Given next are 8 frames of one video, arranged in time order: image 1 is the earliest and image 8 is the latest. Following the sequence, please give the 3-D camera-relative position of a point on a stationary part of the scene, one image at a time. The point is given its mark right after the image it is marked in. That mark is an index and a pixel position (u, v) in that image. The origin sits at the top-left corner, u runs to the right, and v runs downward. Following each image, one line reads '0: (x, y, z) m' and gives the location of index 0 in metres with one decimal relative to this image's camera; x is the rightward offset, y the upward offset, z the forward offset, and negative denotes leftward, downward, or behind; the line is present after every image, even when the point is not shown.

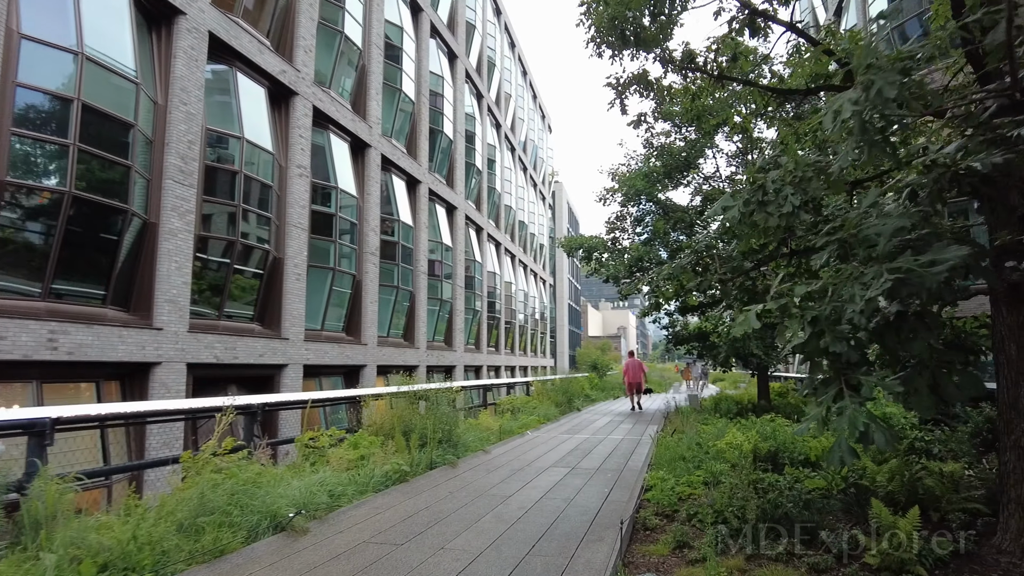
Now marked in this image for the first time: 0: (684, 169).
0: (+3.2, +2.2, +12.0) m
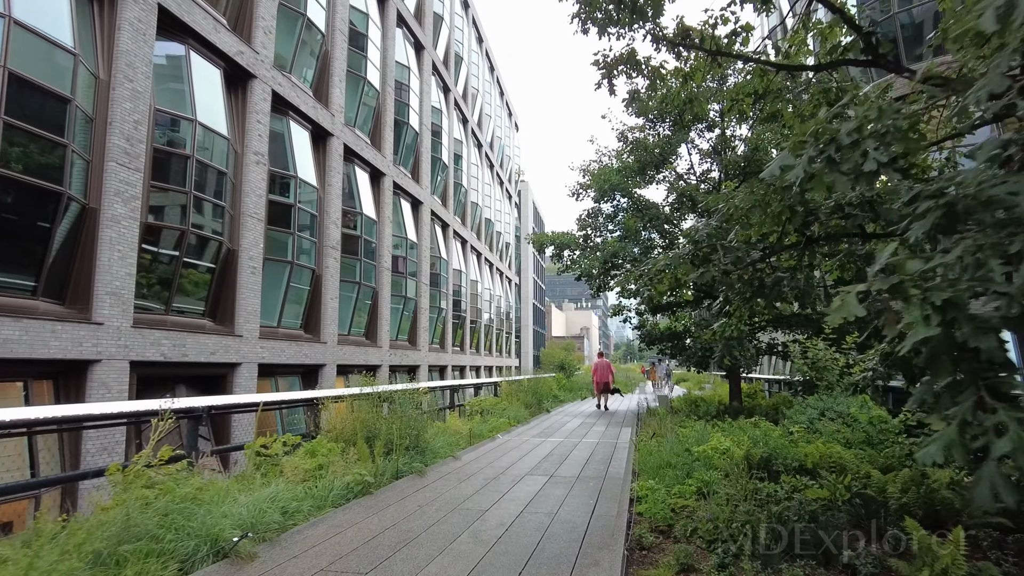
0: (+2.6, +2.2, +11.8) m
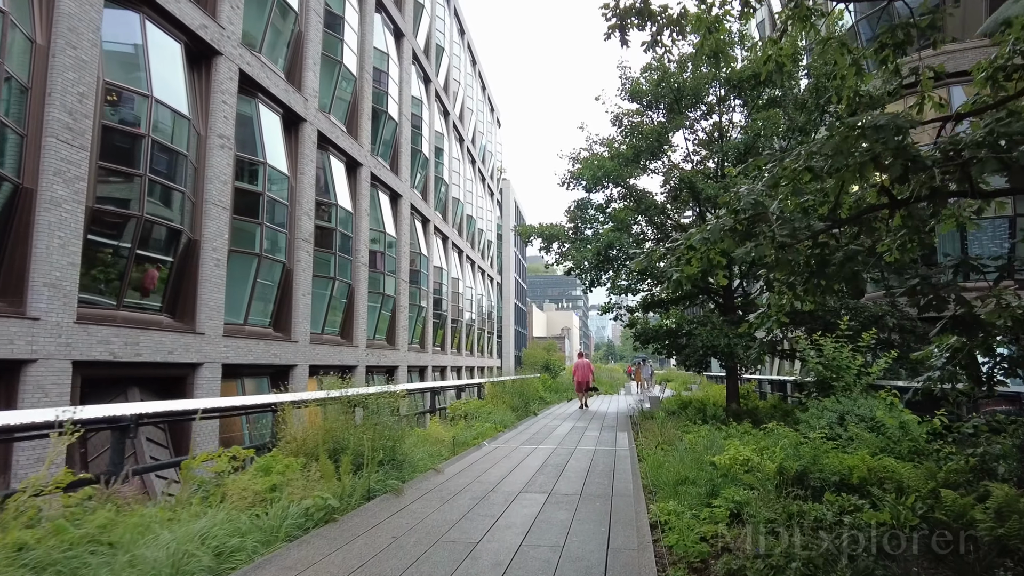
0: (+2.4, +2.3, +11.1) m
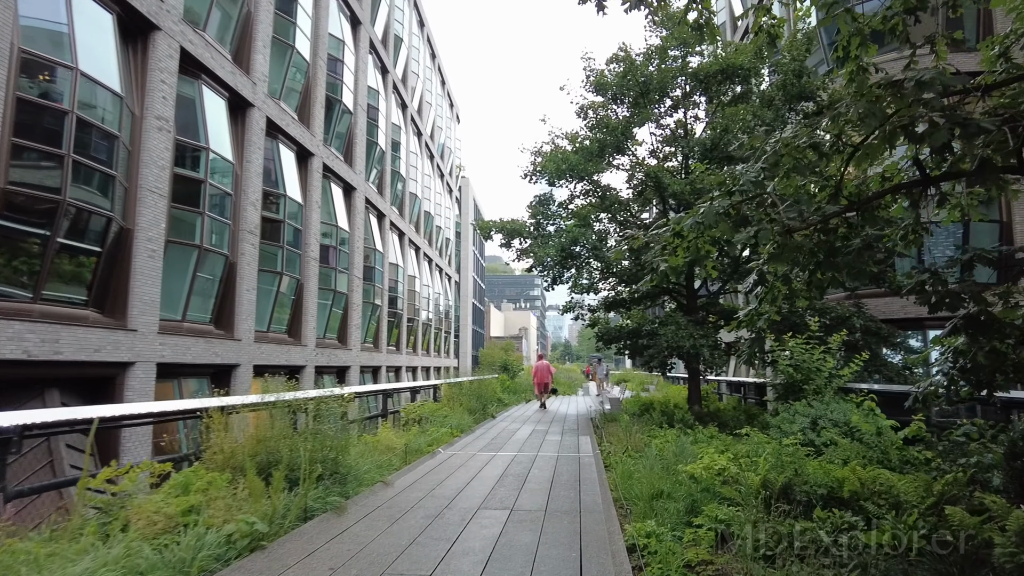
0: (+1.7, +2.3, +10.7) m
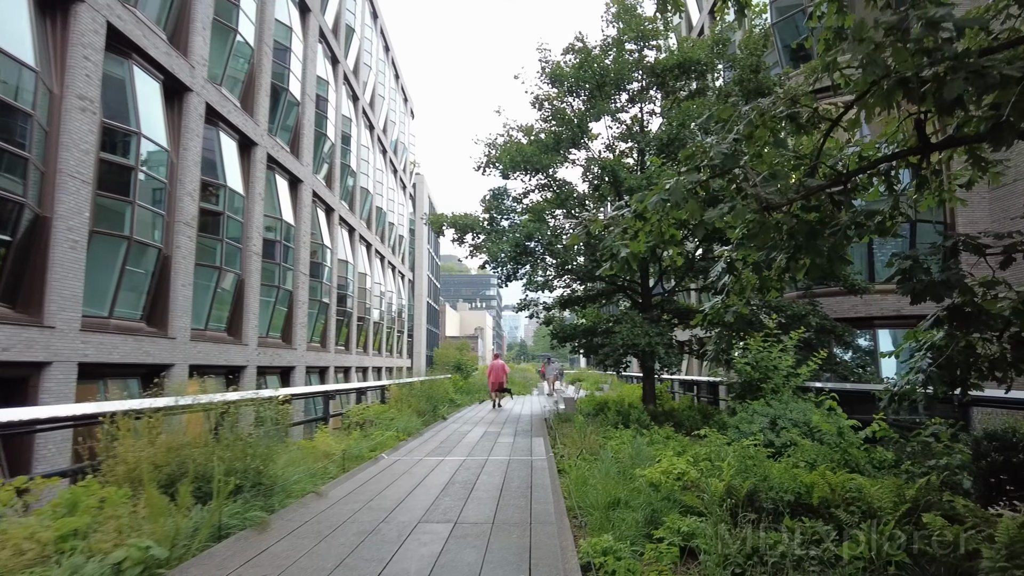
0: (+1.0, +2.3, +10.5) m
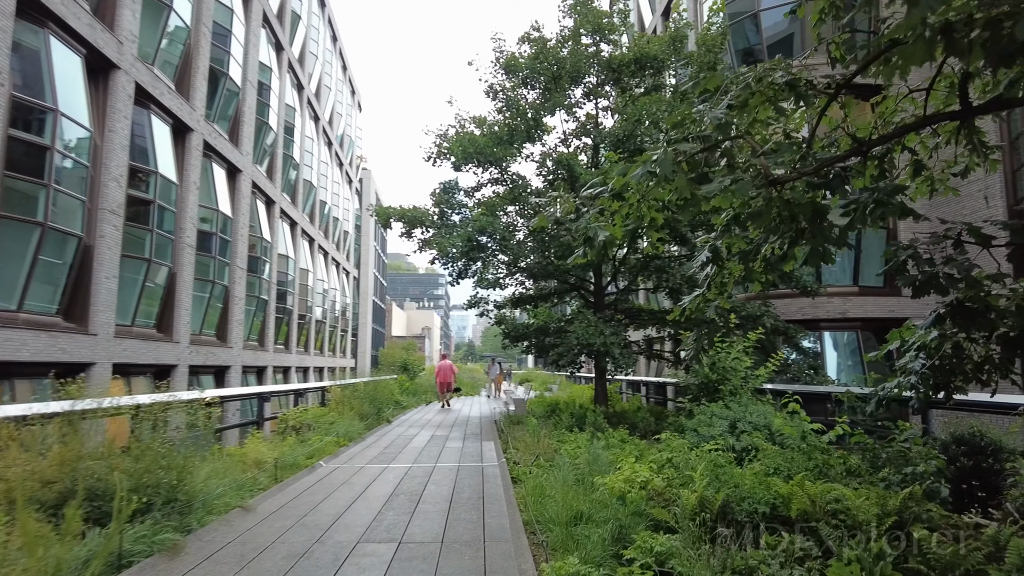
0: (+0.3, +2.4, +10.1) m
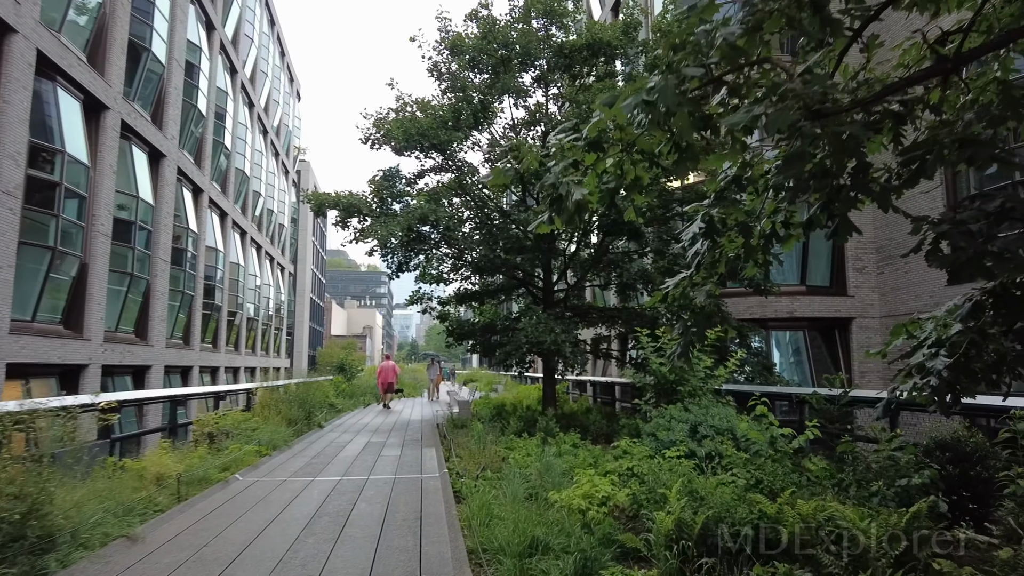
0: (-0.5, +2.4, +9.6) m
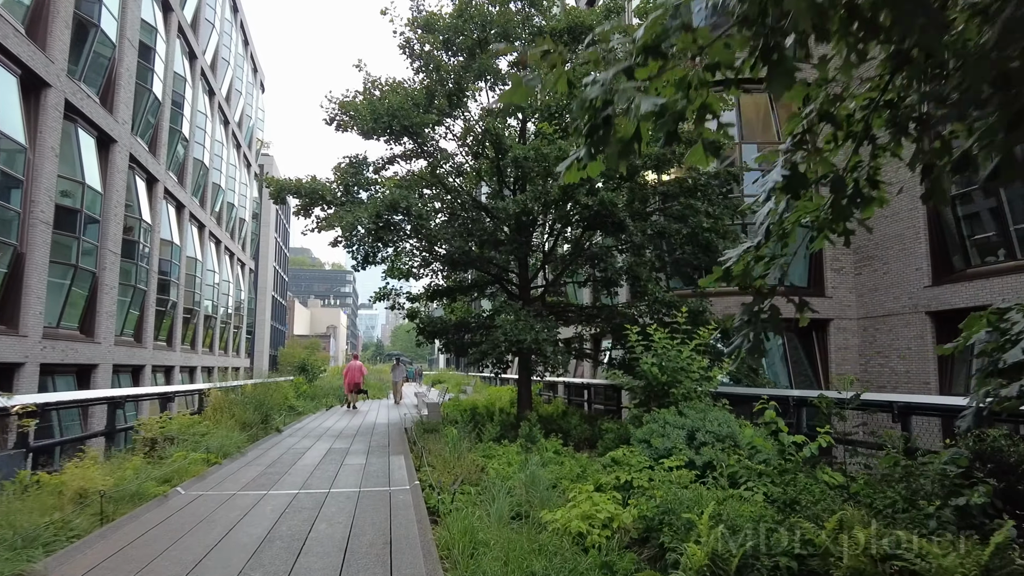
0: (-0.8, +2.5, +9.0) m
